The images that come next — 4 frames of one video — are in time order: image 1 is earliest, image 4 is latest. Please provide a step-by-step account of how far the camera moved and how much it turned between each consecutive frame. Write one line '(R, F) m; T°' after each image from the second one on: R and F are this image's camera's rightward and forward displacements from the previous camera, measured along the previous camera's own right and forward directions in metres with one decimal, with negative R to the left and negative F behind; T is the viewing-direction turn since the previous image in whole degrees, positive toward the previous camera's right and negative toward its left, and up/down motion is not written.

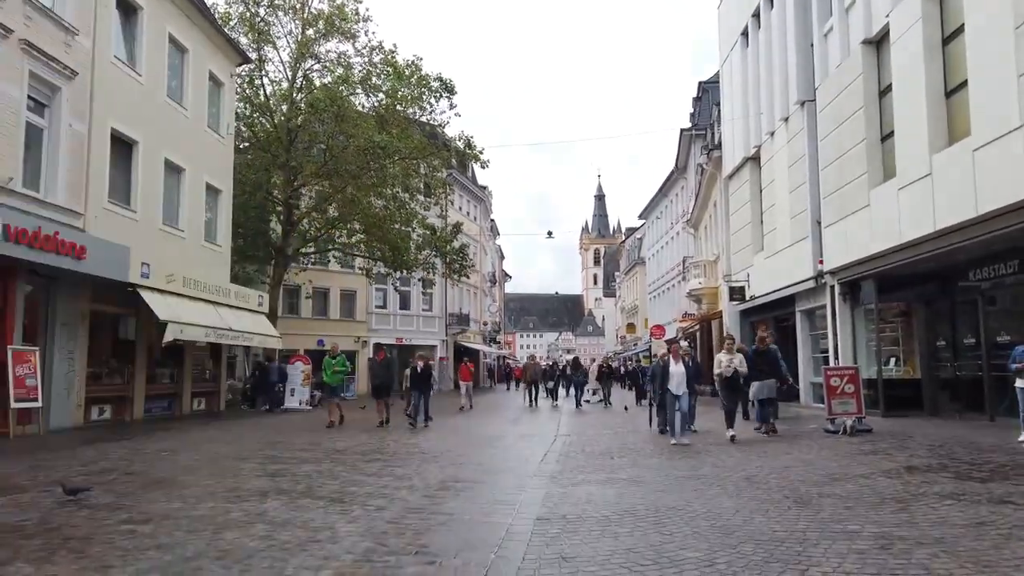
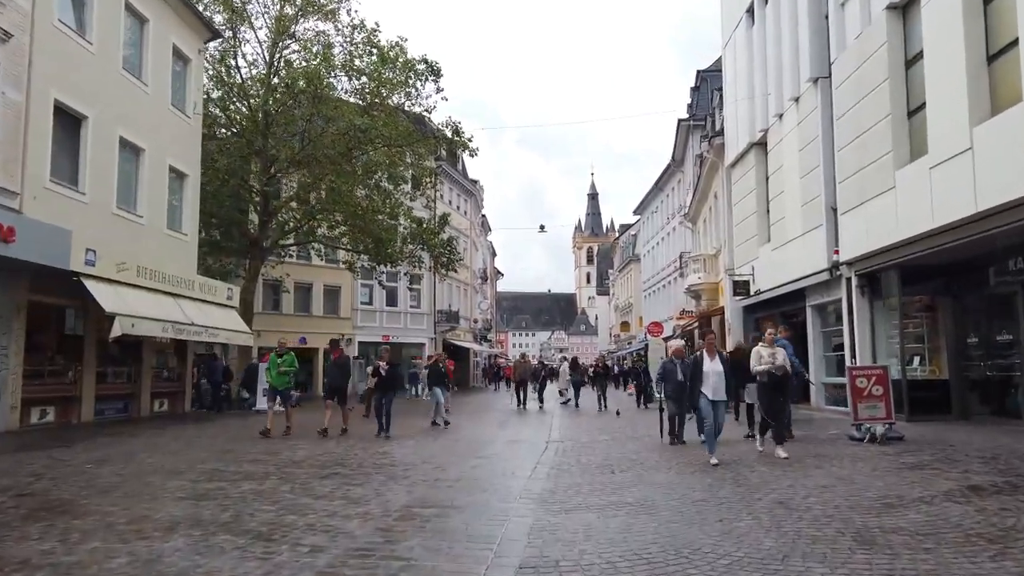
(+0.1, +1.8) m; +1°
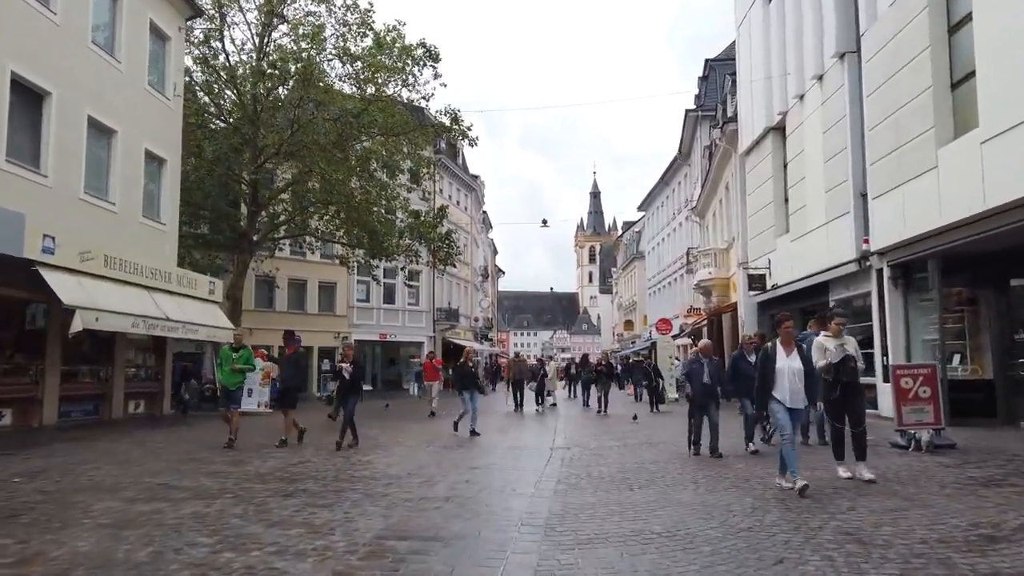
(0.0, +1.5) m; 0°
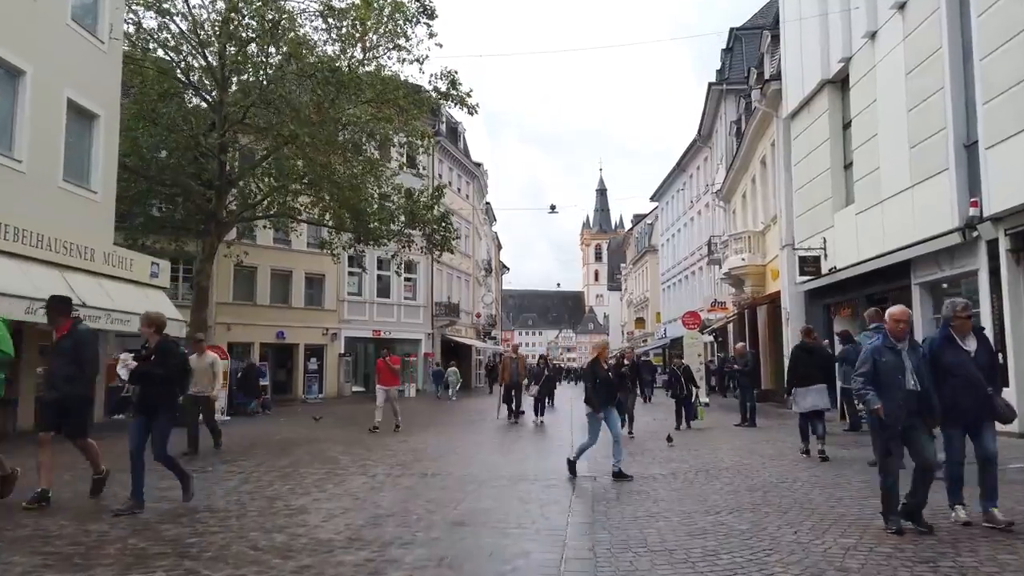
(0.0, +3.9) m; 0°
